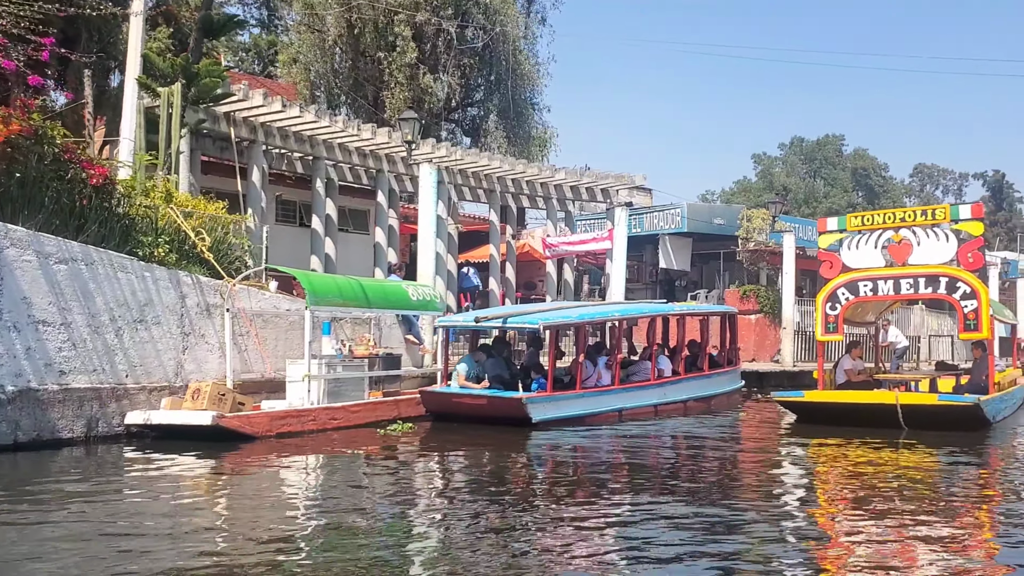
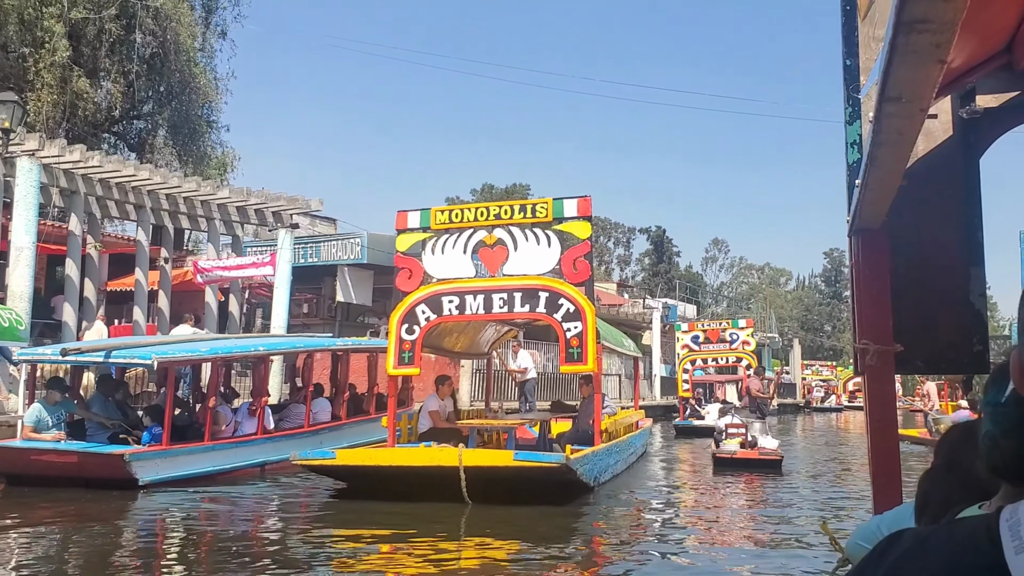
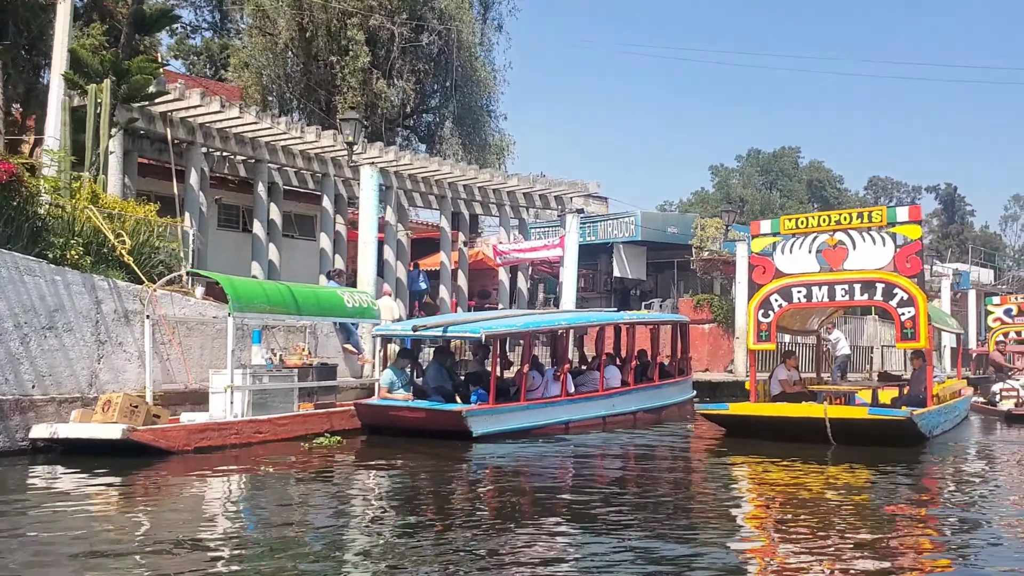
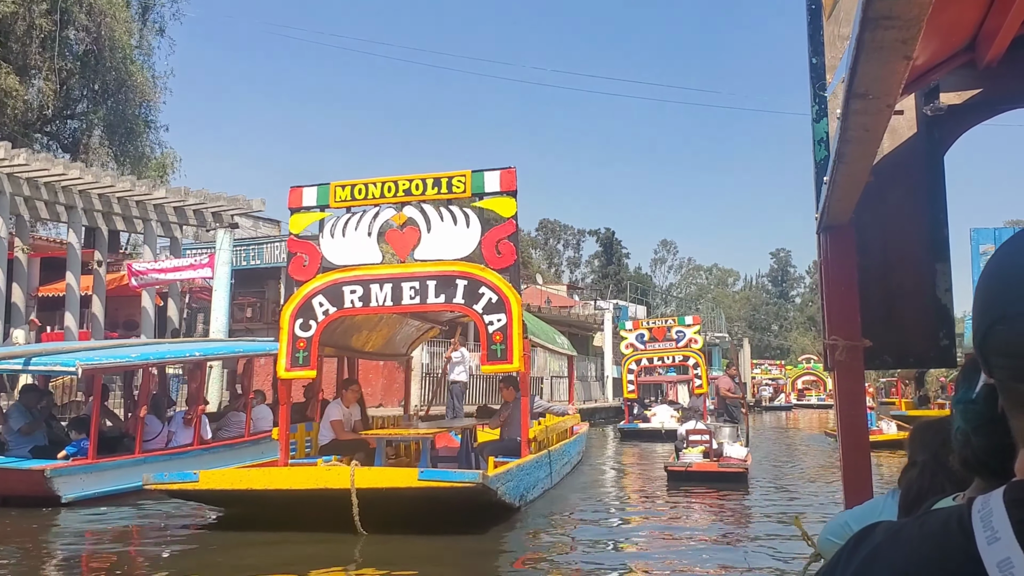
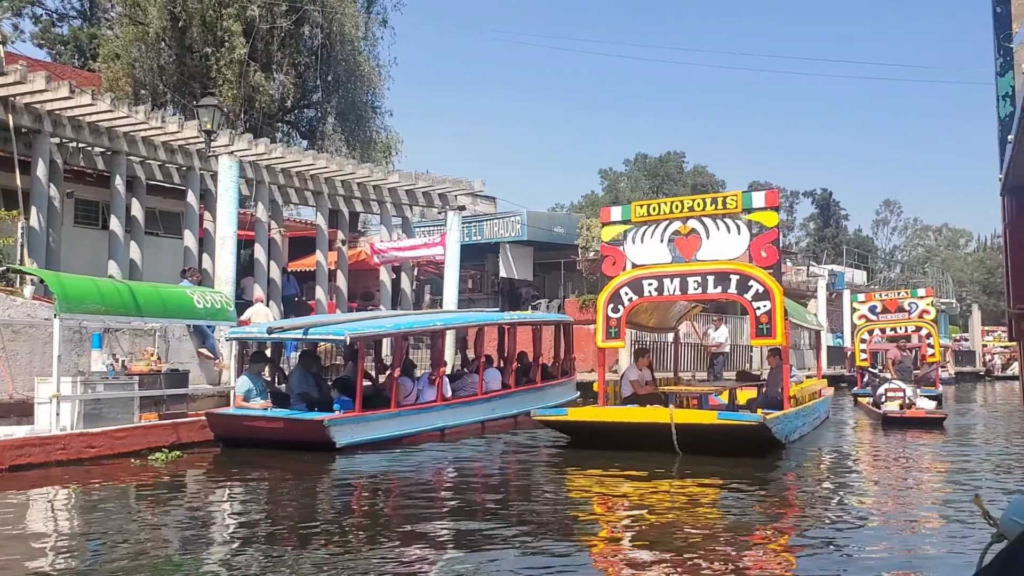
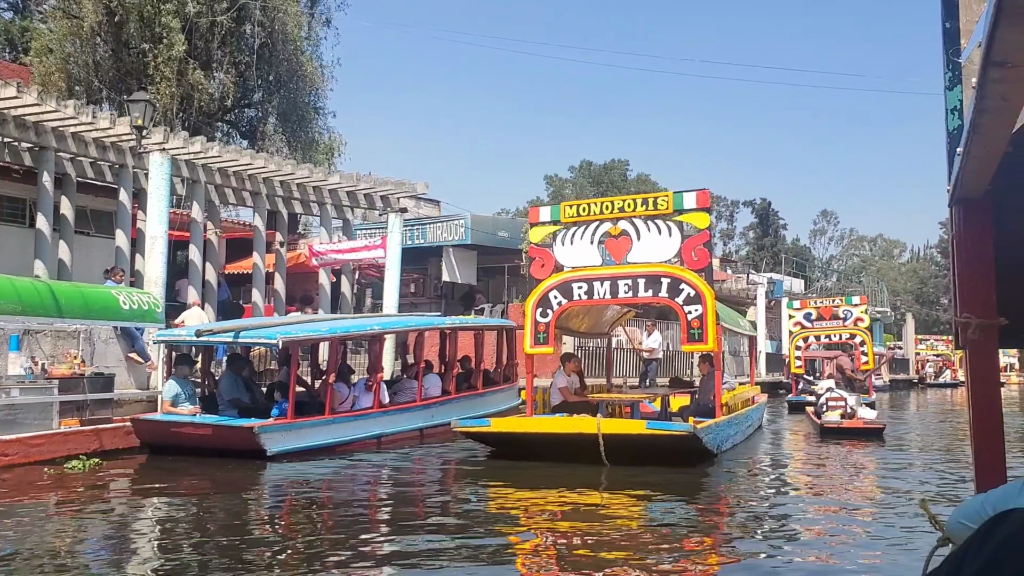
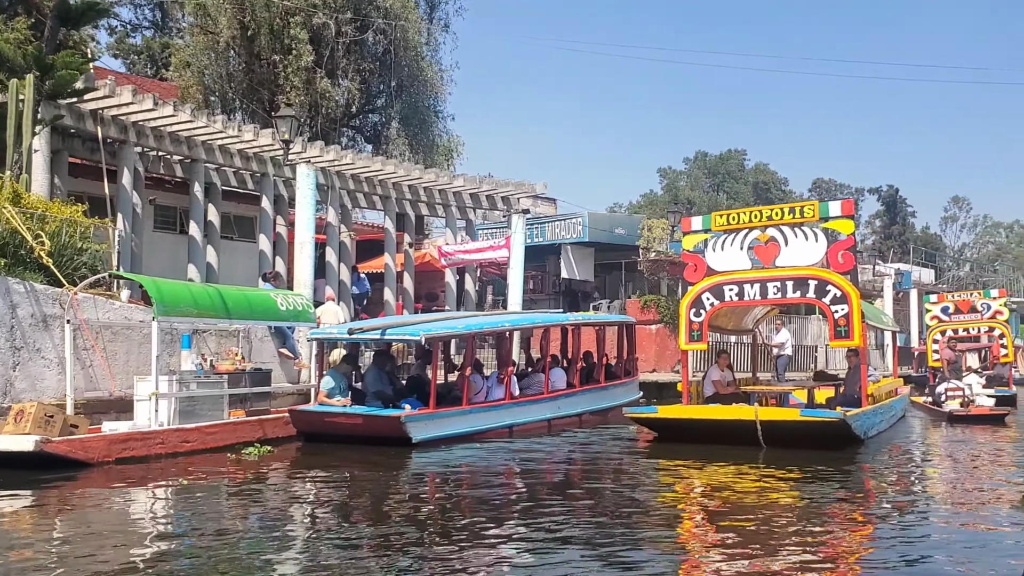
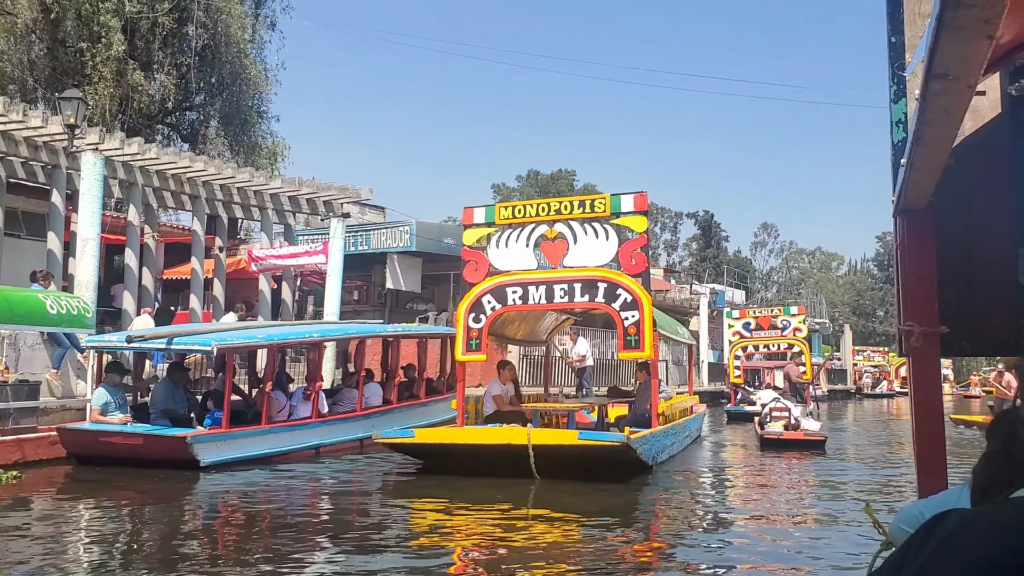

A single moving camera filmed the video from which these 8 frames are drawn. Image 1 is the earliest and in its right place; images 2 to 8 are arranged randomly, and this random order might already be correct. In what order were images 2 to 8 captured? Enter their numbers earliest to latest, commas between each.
3, 7, 5, 6, 8, 2, 4
